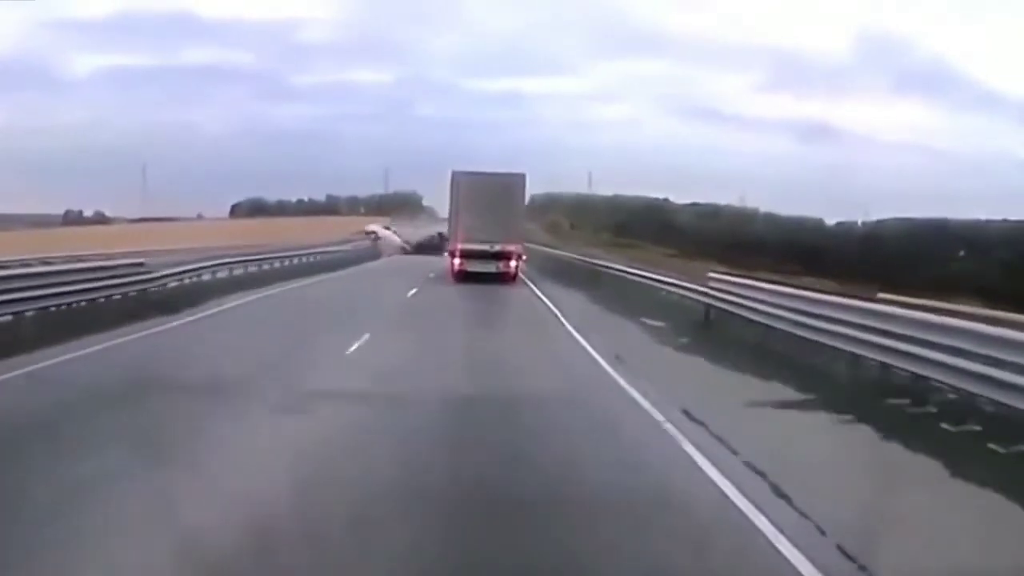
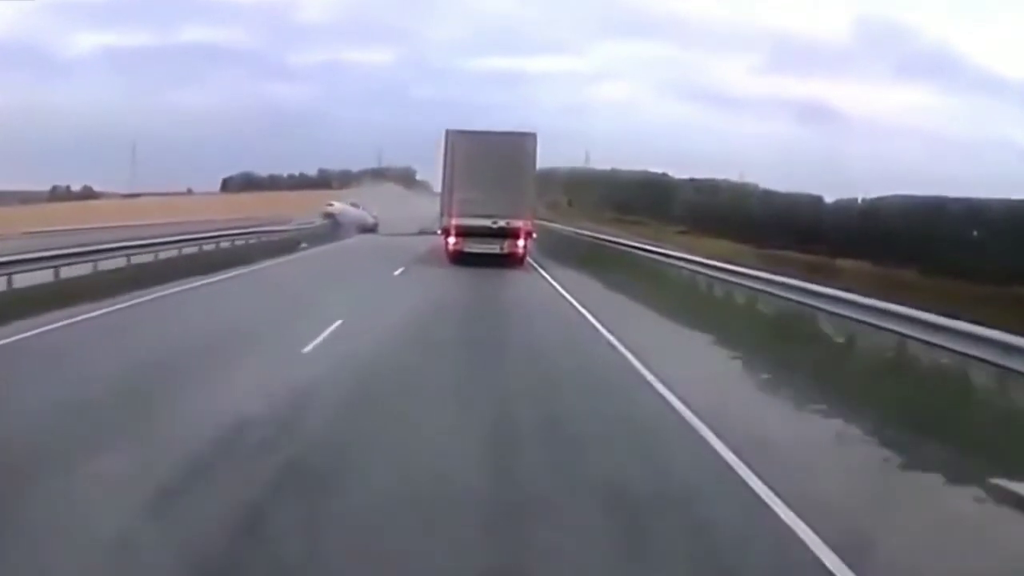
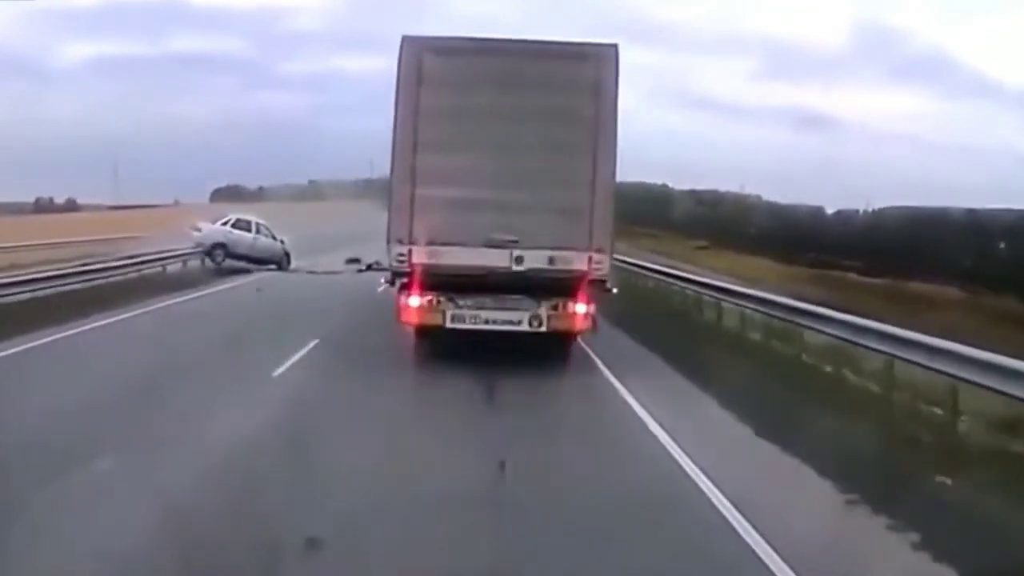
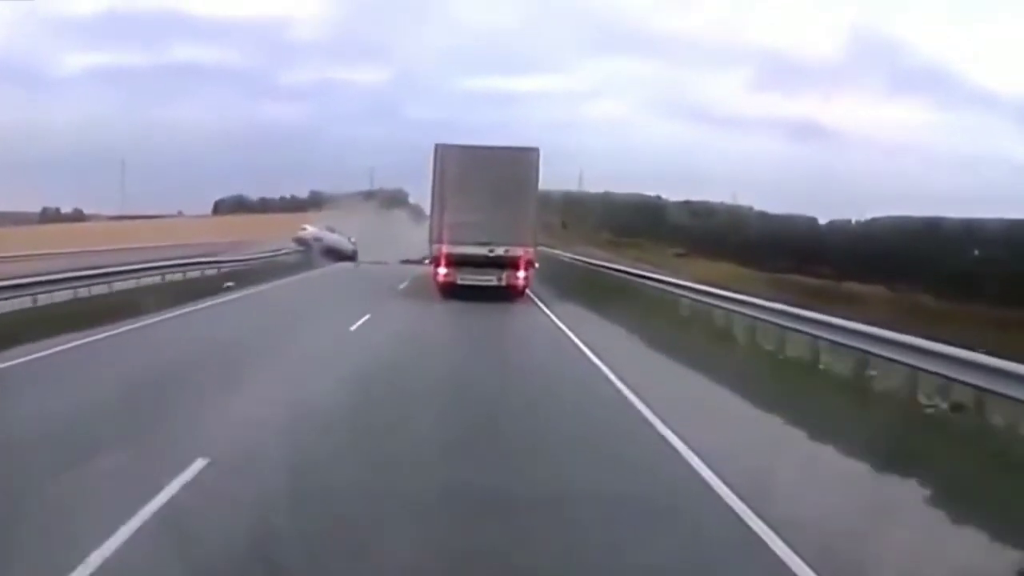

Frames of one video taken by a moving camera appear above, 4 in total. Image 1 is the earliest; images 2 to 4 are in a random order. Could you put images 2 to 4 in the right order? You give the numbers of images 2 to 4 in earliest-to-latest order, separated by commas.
2, 4, 3
